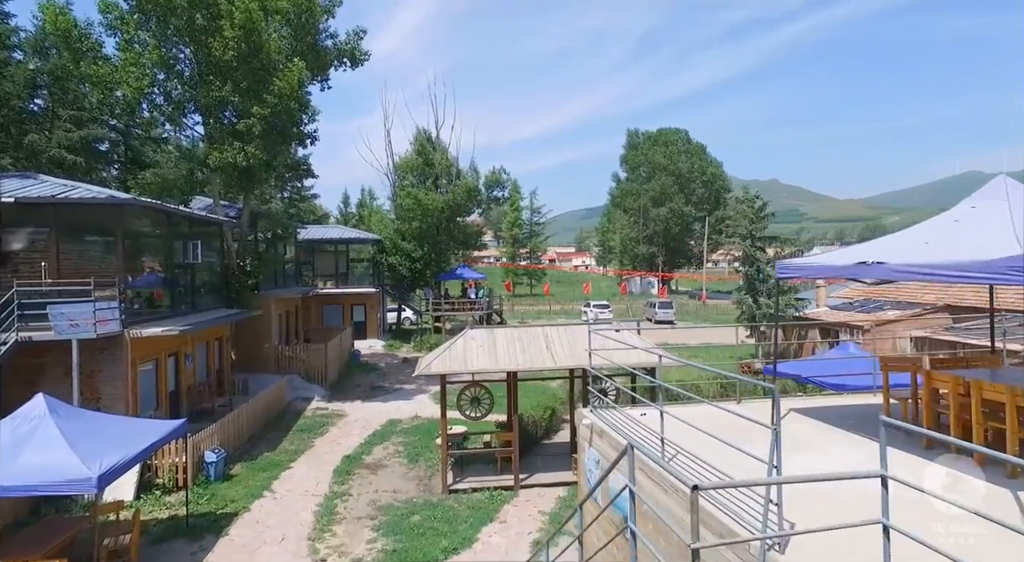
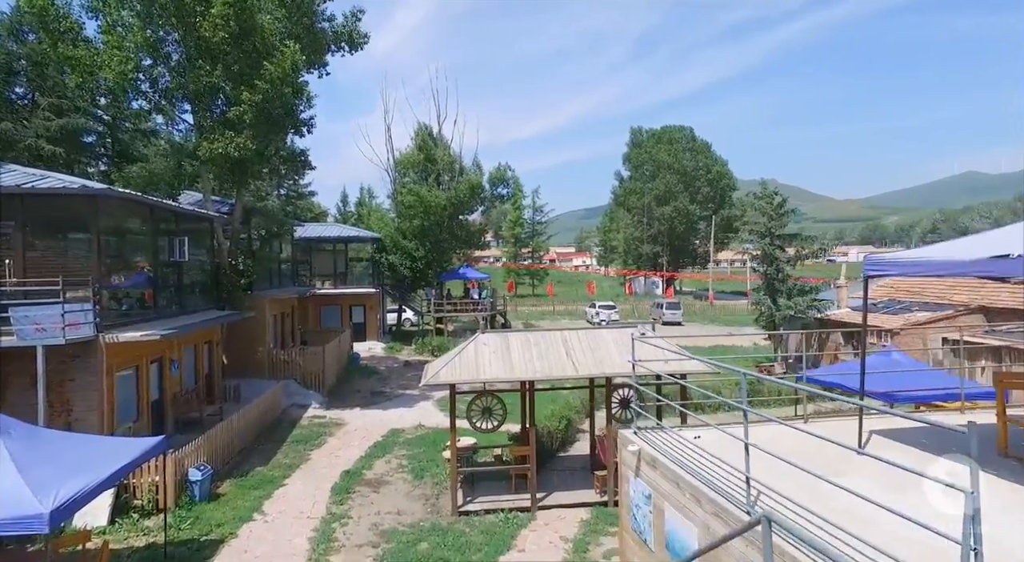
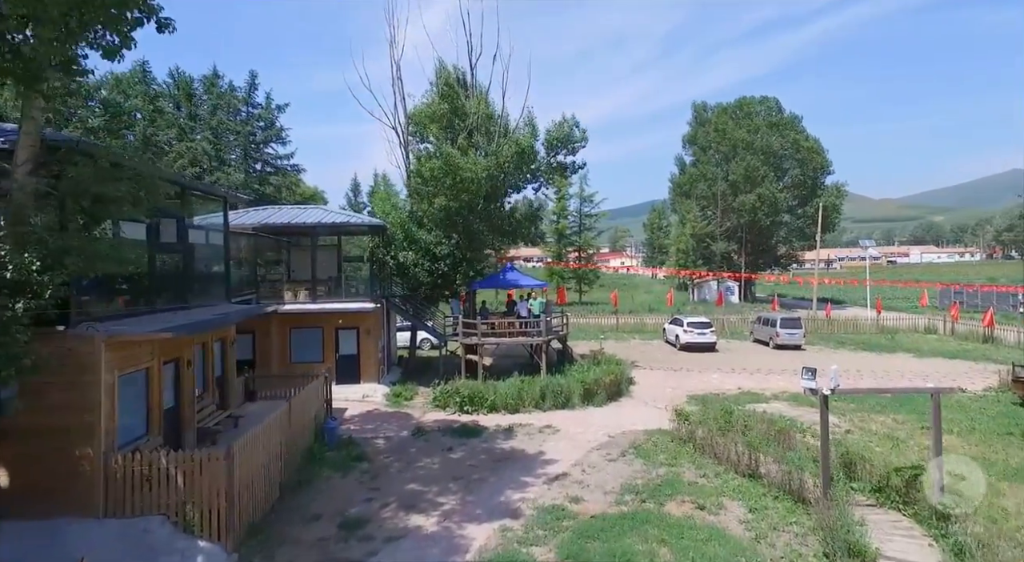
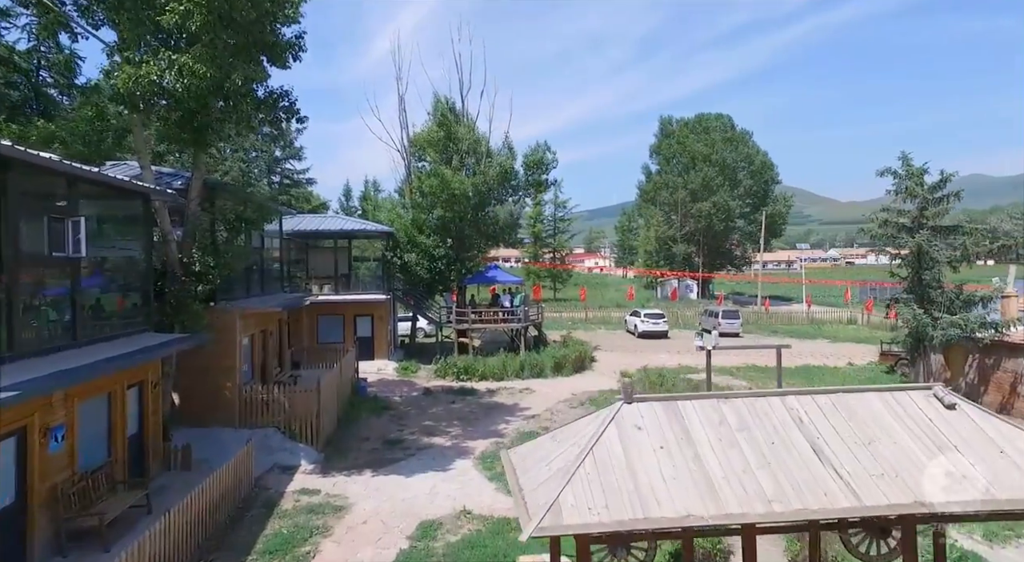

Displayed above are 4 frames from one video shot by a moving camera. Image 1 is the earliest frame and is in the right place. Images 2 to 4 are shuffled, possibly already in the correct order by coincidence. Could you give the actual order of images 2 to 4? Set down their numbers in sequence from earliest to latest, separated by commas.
2, 4, 3
